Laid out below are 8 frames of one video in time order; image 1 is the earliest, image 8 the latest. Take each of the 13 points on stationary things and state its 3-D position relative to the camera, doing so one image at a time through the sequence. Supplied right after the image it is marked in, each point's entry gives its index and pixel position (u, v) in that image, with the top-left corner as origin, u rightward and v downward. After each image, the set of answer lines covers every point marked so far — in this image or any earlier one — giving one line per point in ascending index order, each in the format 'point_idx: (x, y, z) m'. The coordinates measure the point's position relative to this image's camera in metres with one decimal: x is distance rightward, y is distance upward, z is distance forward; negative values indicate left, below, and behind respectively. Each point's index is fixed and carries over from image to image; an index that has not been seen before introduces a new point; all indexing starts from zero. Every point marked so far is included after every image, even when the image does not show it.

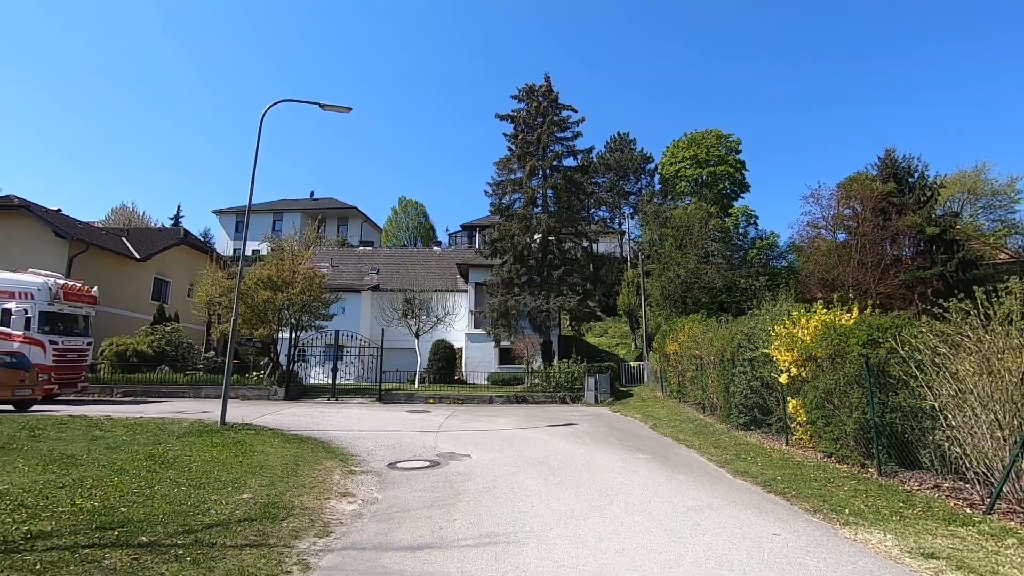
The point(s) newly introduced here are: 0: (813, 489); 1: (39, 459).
0: (+3.6, -2.4, +7.0) m
1: (-7.3, -2.6, +9.1) m
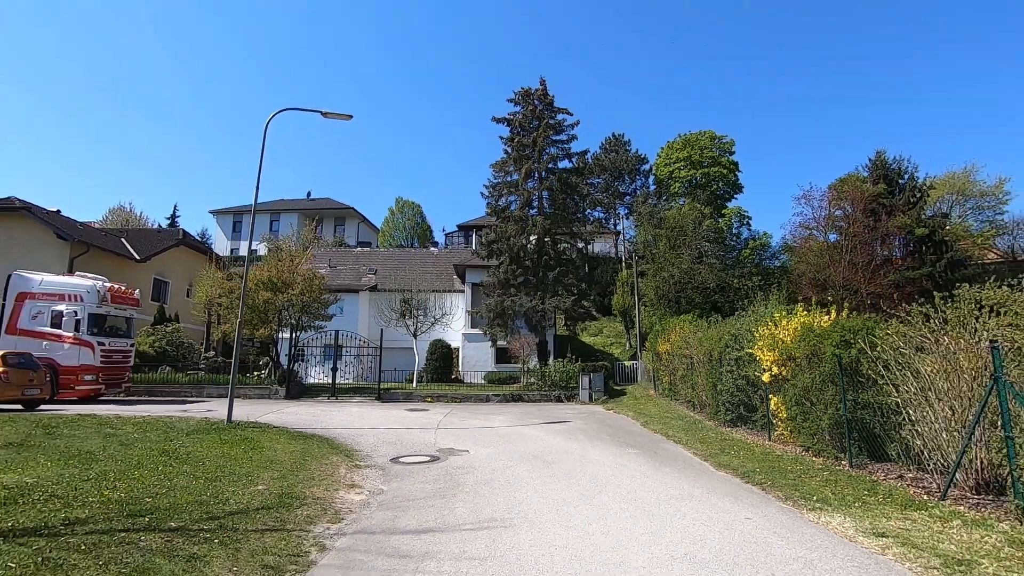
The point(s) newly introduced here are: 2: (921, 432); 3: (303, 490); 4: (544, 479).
0: (+3.5, -2.4, +7.6) m
1: (-7.3, -2.7, +9.5) m
2: (+4.7, -1.6, +6.8) m
3: (-2.6, -2.5, +7.4) m
4: (+0.4, -2.6, +7.9) m
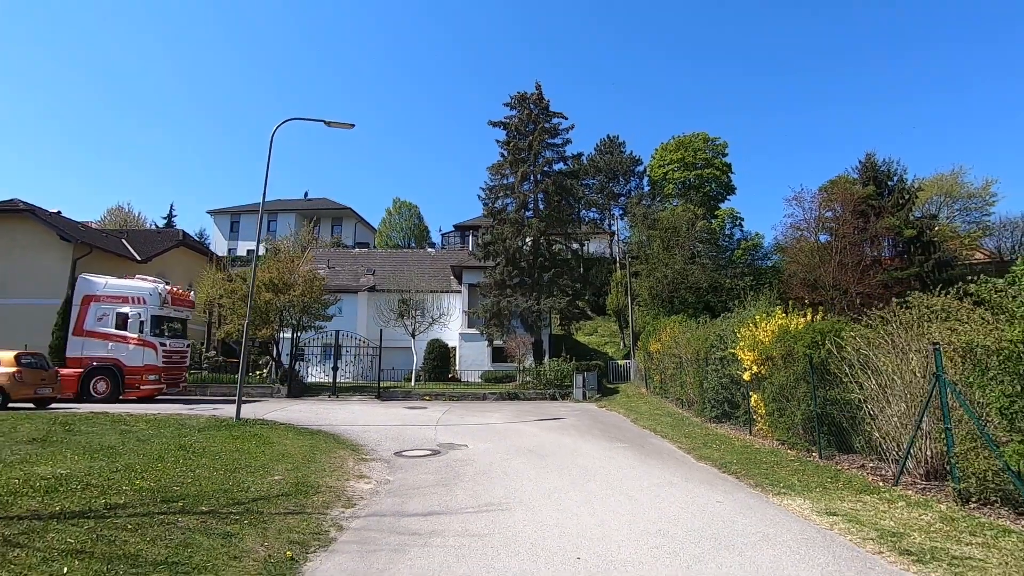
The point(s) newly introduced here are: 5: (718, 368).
0: (+3.5, -2.5, +8.2) m
1: (-7.4, -2.8, +10.1) m
2: (+4.7, -1.7, +7.5) m
3: (-2.7, -2.6, +8.1) m
4: (+0.4, -2.6, +8.5) m
5: (+4.7, -1.8, +13.4) m
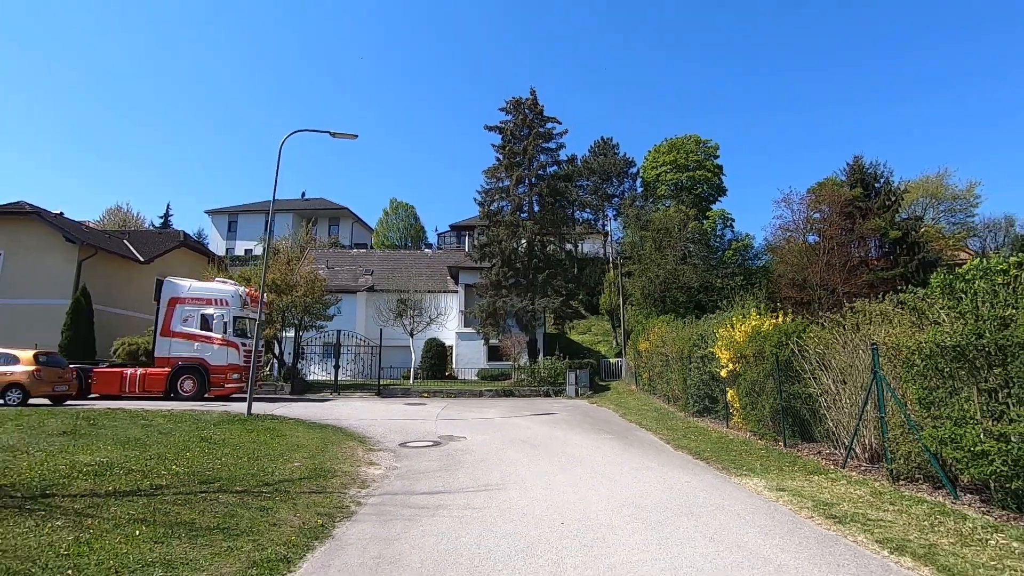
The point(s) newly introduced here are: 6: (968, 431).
0: (+3.4, -2.6, +9.2) m
1: (-7.5, -2.9, +11.0) m
2: (+4.6, -1.8, +8.5) m
3: (-2.7, -2.7, +9.0) m
4: (+0.3, -2.7, +9.5) m
5: (+4.6, -1.9, +14.3) m
6: (+4.3, -1.3, +5.6) m
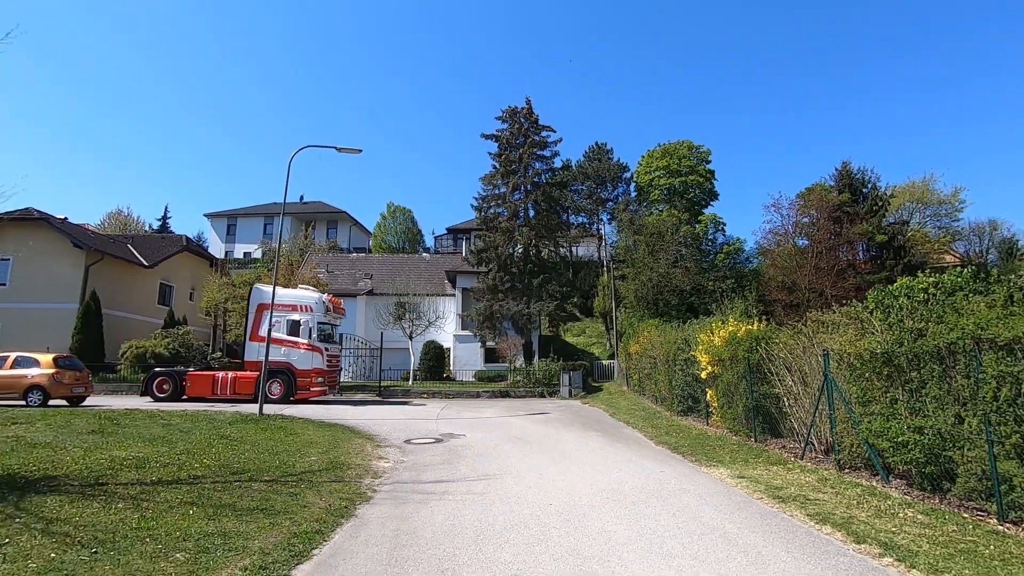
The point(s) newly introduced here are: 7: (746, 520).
0: (+3.3, -2.8, +10.2) m
1: (-7.6, -3.1, +11.9) m
2: (+4.6, -2.0, +9.5) m
3: (-2.8, -2.9, +9.9) m
4: (+0.2, -2.9, +10.4) m
5: (+4.4, -2.1, +15.3) m
6: (+4.3, -1.5, +6.6) m
7: (+2.2, -2.2, +5.7) m
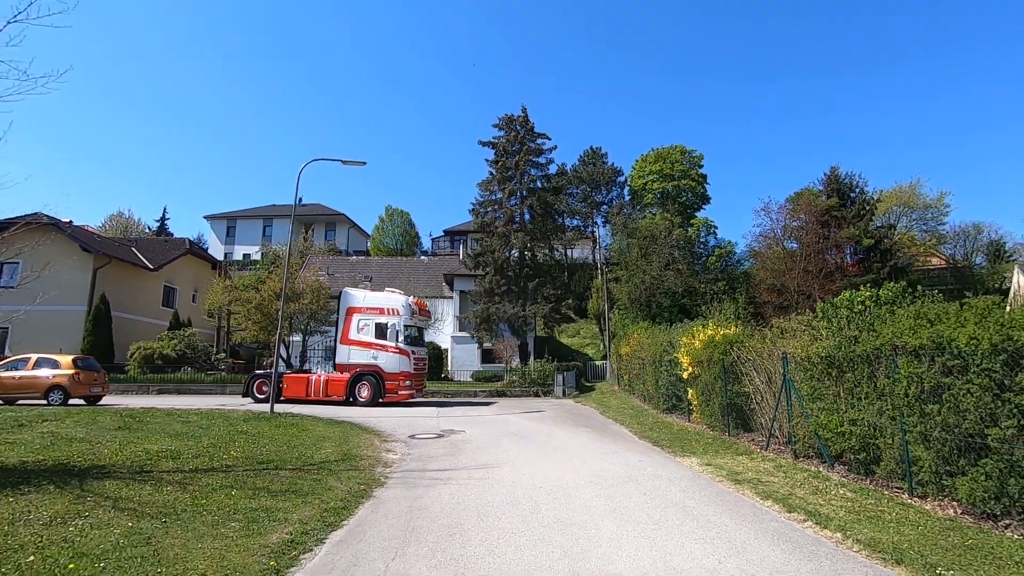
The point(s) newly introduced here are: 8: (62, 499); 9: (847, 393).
0: (+3.2, -3.0, +11.3) m
1: (-7.7, -3.2, +13.0) m
2: (+4.5, -2.2, +10.6) m
3: (-2.9, -3.0, +11.0) m
4: (+0.2, -3.1, +11.5) m
5: (+4.3, -2.2, +16.4) m
6: (+4.2, -1.7, +7.7) m
7: (+2.2, -2.4, +6.8) m
8: (-5.2, -2.5, +6.9) m
9: (+4.2, -1.3, +7.4) m
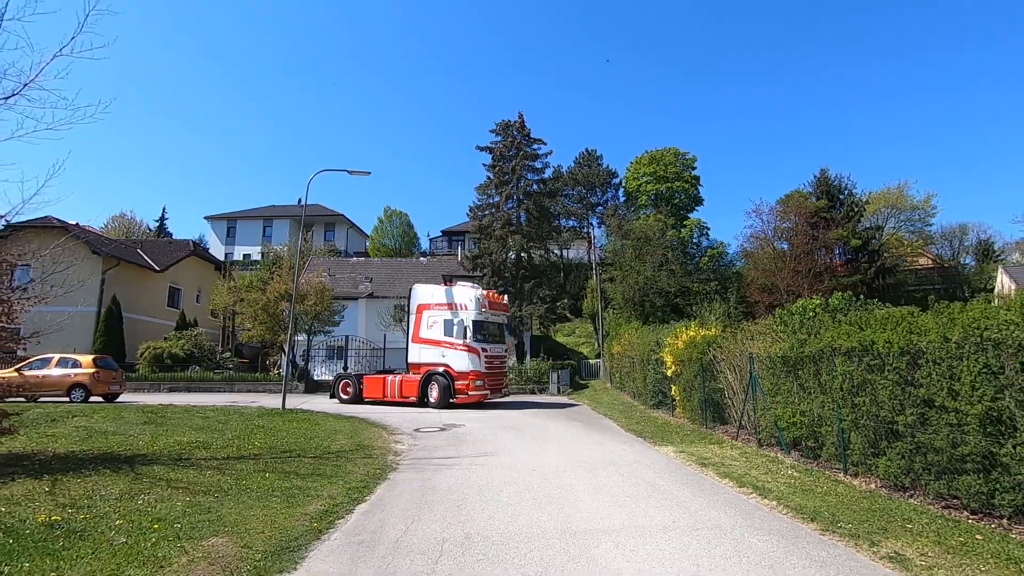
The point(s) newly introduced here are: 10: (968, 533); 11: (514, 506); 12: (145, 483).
0: (+3.2, -3.1, +12.4) m
1: (-7.7, -3.3, +14.0) m
2: (+4.4, -2.3, +11.7) m
3: (-2.9, -3.2, +12.1) m
4: (+0.1, -3.2, +12.6) m
5: (+4.2, -2.4, +17.6) m
6: (+4.2, -1.8, +8.8) m
7: (+2.2, -2.5, +7.9) m
8: (-5.3, -2.6, +8.0) m
9: (+4.2, -1.5, +8.6) m
10: (+3.8, -2.0, +4.9) m
11: (0.0, -2.5, +6.7) m
12: (-4.8, -2.6, +7.8) m
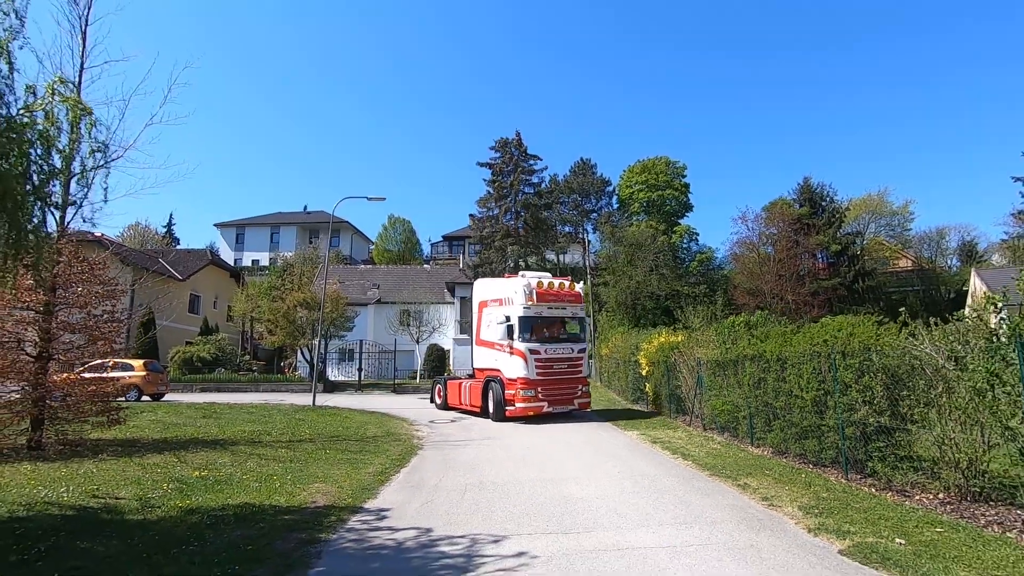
0: (+3.1, -3.5, +15.3) m
1: (-7.8, -3.8, +16.9) m
2: (+4.4, -2.7, +14.6) m
3: (-3.0, -3.6, +14.9) m
4: (+0.1, -3.6, +15.5) m
5: (+4.2, -2.8, +20.4) m
6: (+4.1, -2.2, +11.7) m
7: (+2.1, -2.9, +10.7) m
8: (-5.3, -3.1, +10.8) m
9: (+4.2, -1.9, +11.4) m
10: (+3.8, -2.4, +7.8) m
11: (0.0, -2.9, +9.5) m
12: (-4.8, -3.0, +10.6) m
